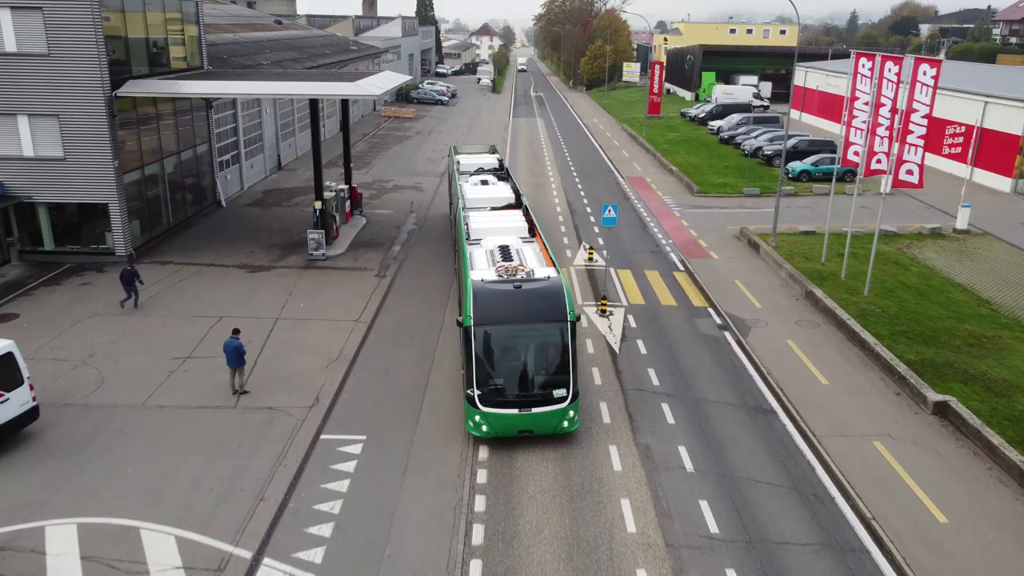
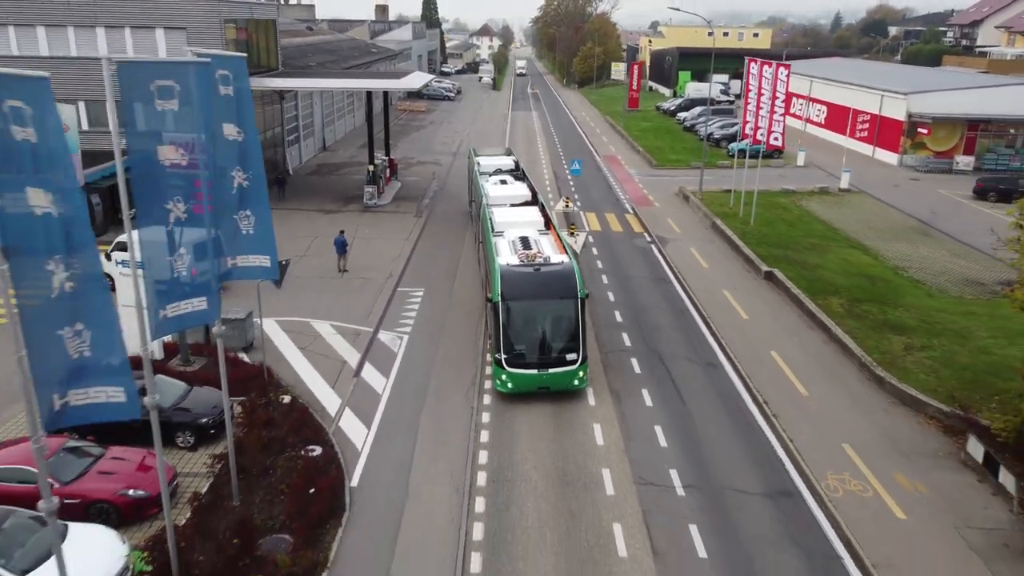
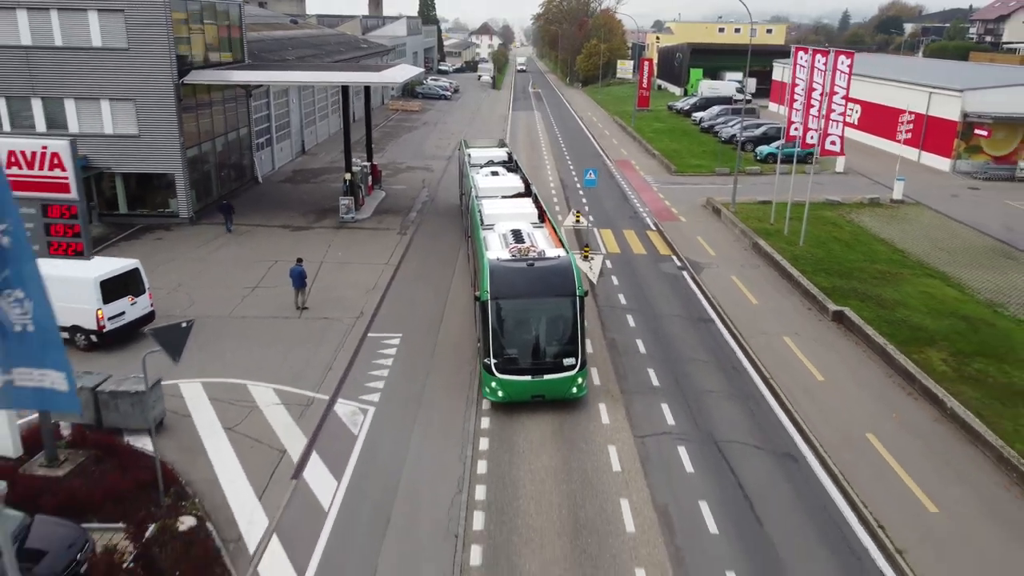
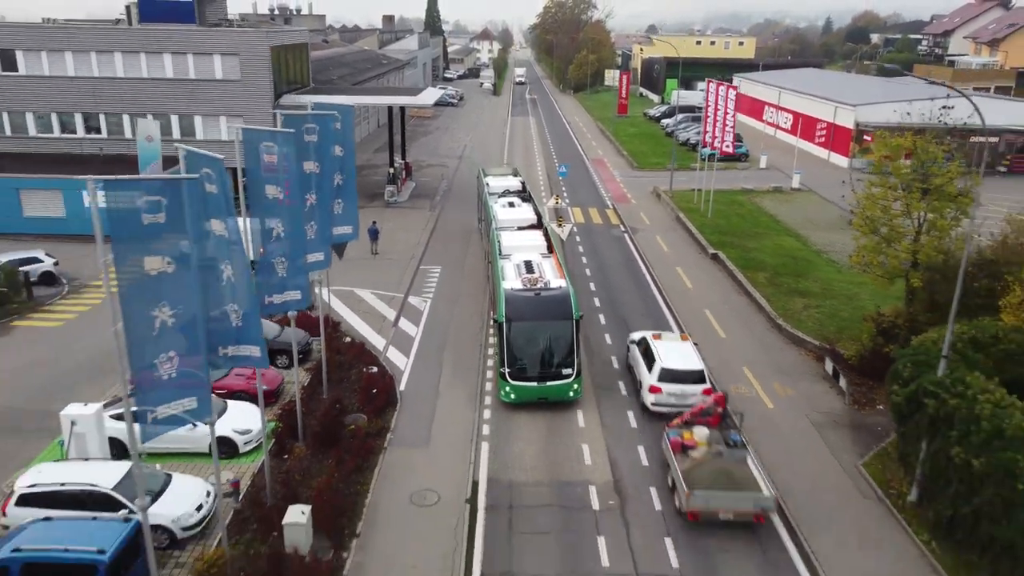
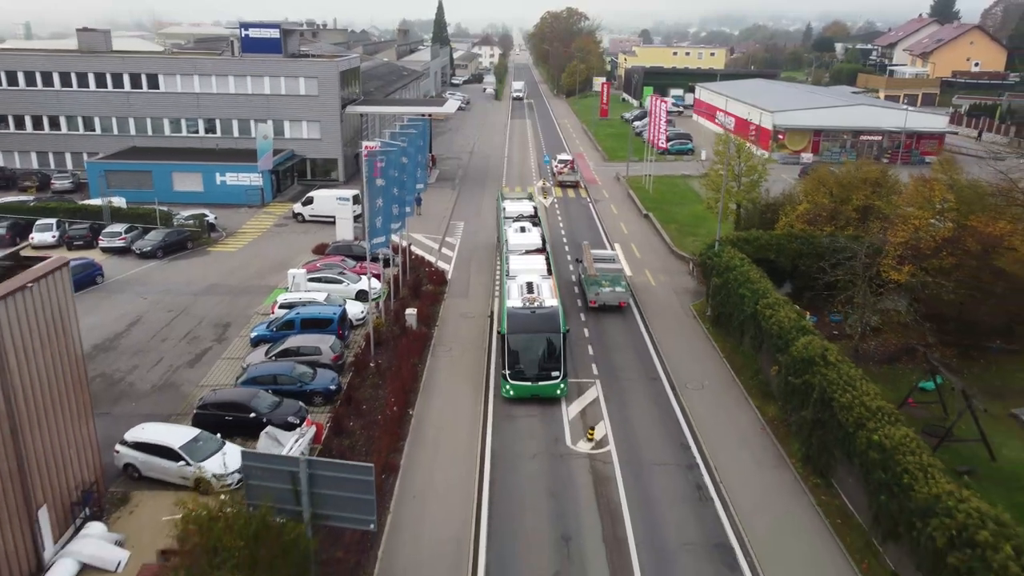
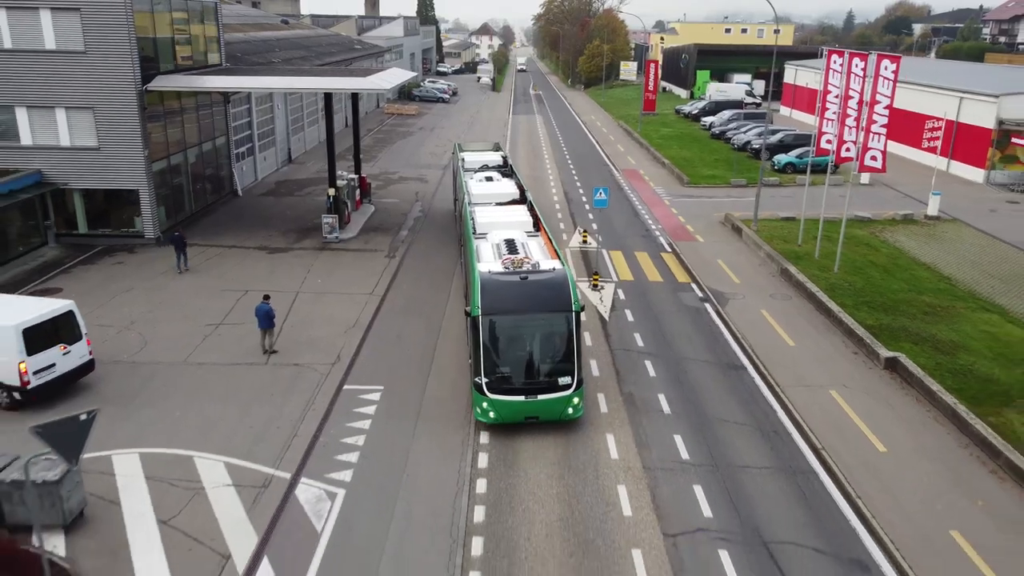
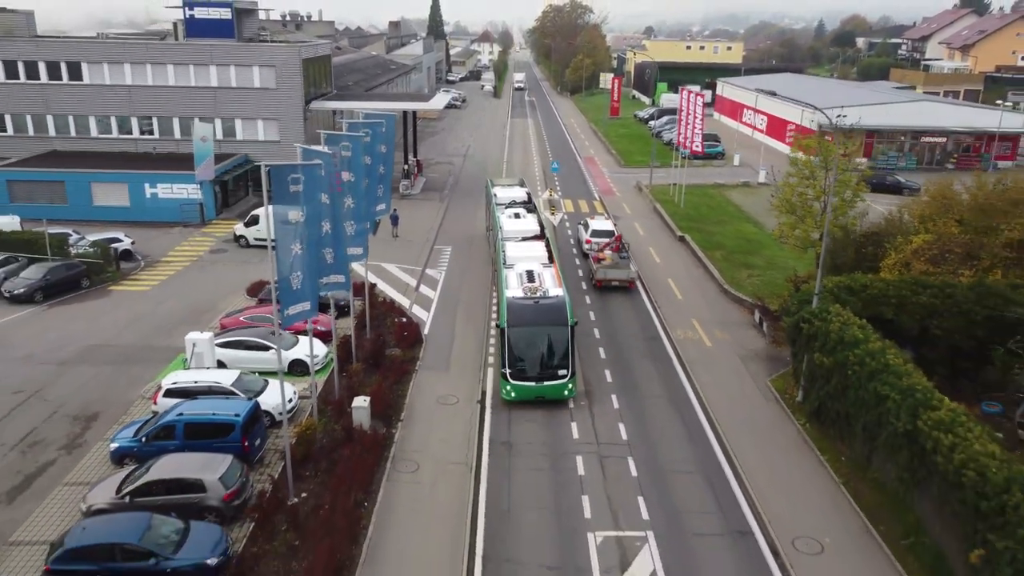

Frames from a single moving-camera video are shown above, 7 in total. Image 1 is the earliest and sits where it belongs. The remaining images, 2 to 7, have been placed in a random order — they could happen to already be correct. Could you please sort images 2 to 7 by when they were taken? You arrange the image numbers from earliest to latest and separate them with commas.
6, 3, 2, 4, 7, 5
